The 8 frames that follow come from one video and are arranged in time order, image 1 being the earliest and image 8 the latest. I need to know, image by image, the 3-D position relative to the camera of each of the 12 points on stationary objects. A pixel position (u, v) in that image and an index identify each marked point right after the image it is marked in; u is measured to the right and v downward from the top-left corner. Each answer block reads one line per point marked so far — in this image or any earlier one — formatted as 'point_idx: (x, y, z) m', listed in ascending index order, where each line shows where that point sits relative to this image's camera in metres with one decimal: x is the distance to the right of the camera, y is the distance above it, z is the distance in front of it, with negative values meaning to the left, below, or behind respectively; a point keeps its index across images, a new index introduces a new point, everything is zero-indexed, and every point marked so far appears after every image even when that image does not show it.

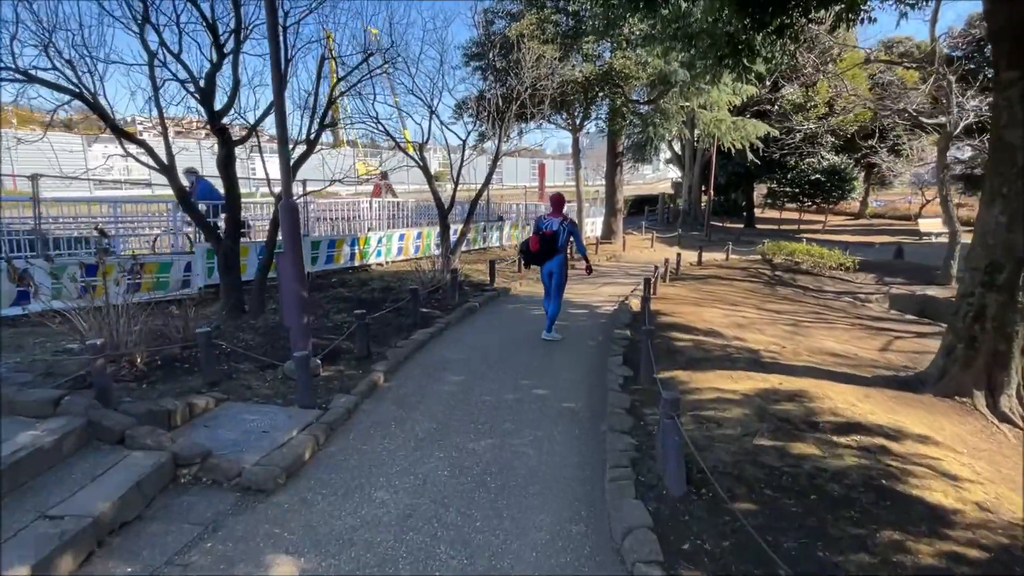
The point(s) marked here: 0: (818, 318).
0: (+6.2, -0.6, +10.9) m
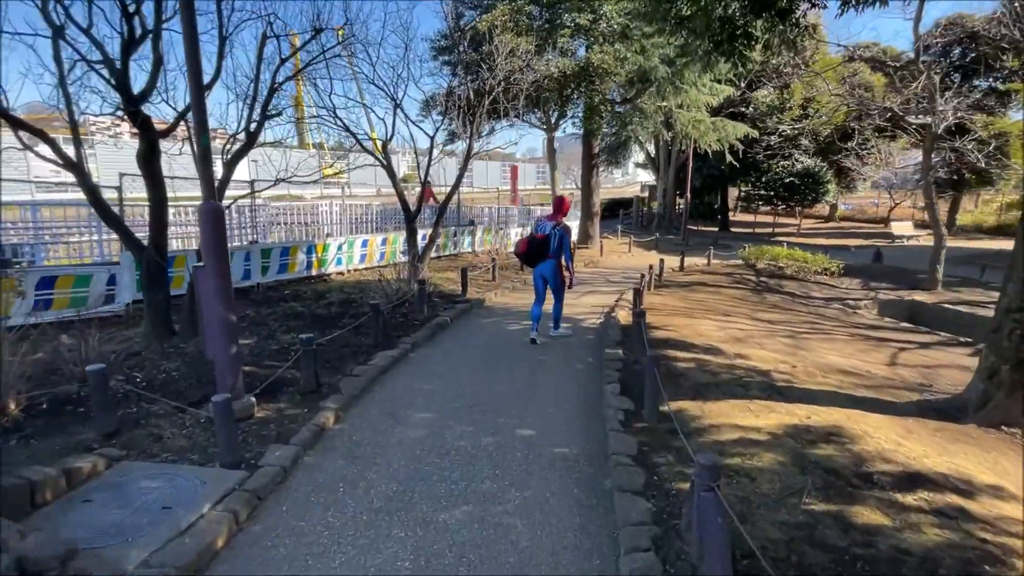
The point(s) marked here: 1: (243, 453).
0: (+5.7, -0.8, +10.2) m
1: (-2.1, -1.3, +4.2) m
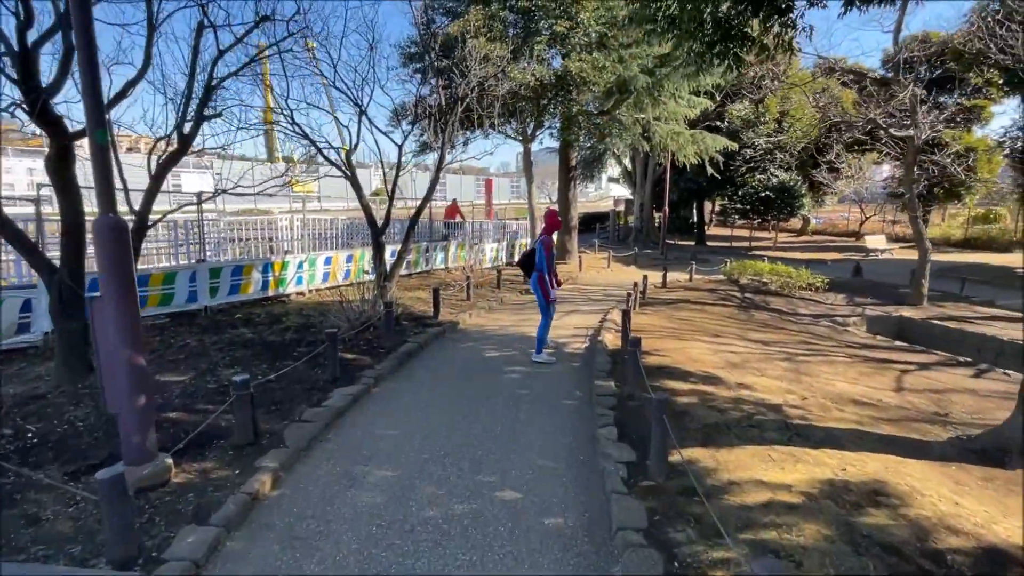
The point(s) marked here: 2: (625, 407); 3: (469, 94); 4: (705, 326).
0: (+5.3, -1.1, +9.6) m
1: (-2.2, -1.5, +3.3) m
2: (+1.2, -1.2, +5.5) m
3: (-0.9, +4.3, +11.9) m
4: (+3.7, -0.8, +10.5) m
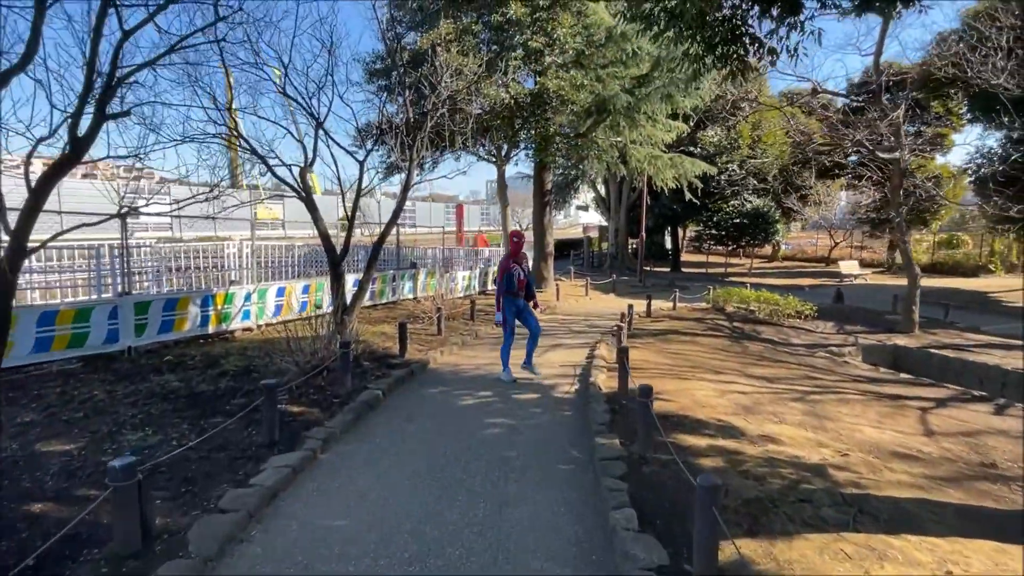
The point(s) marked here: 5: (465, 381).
0: (+5.0, -1.6, +8.7) m
1: (-2.2, -1.8, +2.0) m
2: (+1.0, -1.5, +4.4) m
3: (-1.5, +3.6, +11.0) m
4: (+3.3, -1.3, +9.5) m
5: (-0.7, -1.3, +7.7) m
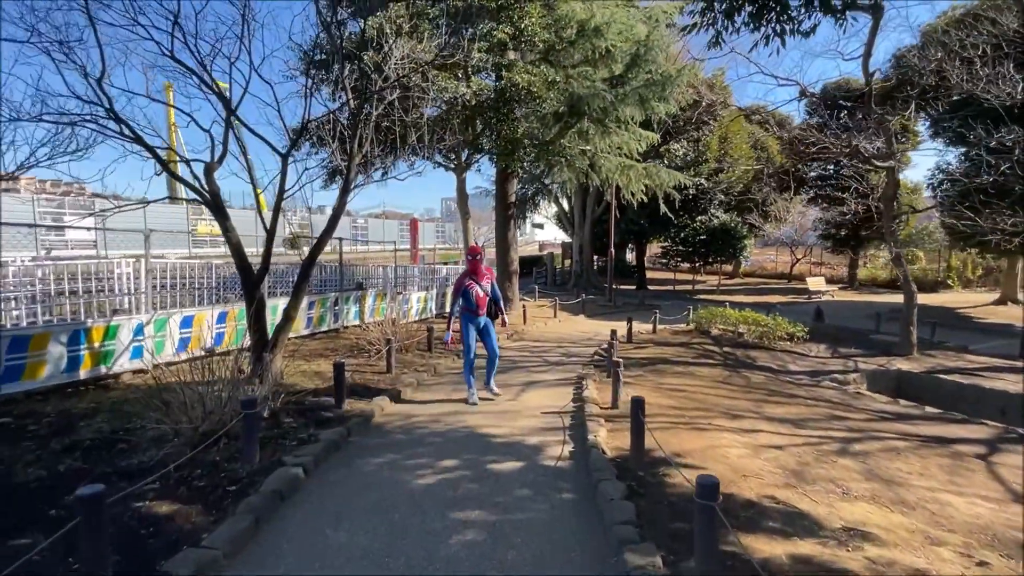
0: (+4.6, -1.9, +7.3) m
1: (-2.0, -1.9, -0.1) m
2: (+1.0, -1.7, +2.6) m
3: (-2.1, +3.2, +9.1) m
4: (+2.9, -1.7, +7.9) m
5: (-1.0, -1.7, +5.8) m
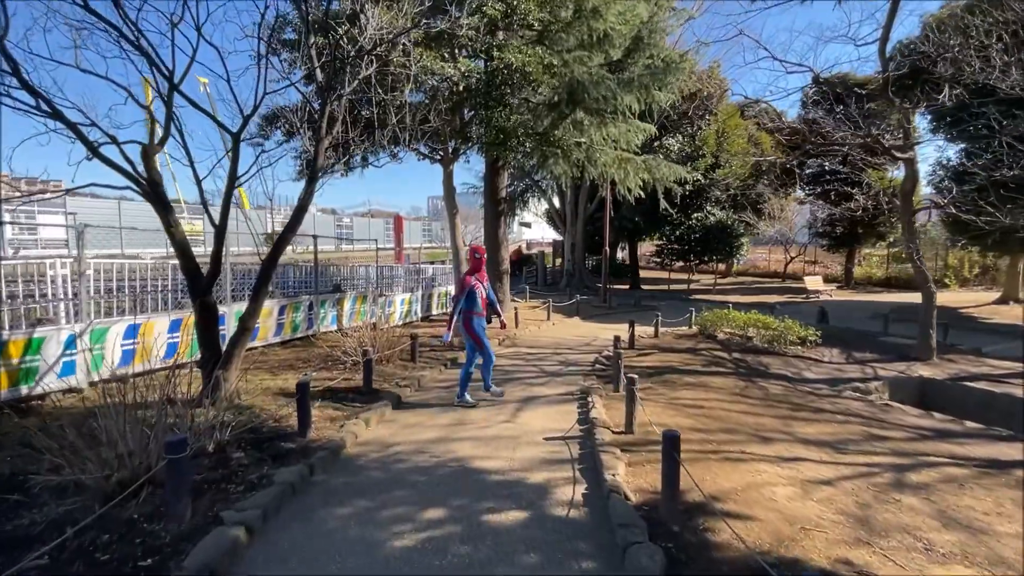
0: (+4.5, -1.9, +6.3) m
1: (-1.9, -2.0, -1.2) m
2: (+1.1, -1.8, +1.6) m
3: (-2.2, +3.1, +8.0) m
4: (+2.8, -1.7, +7.0) m
5: (-1.0, -1.7, +4.7) m
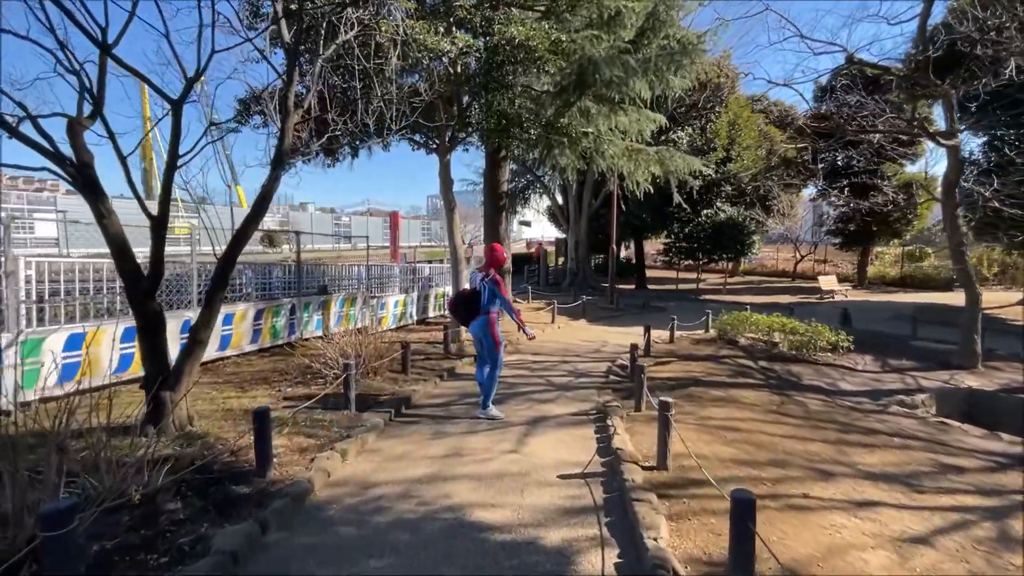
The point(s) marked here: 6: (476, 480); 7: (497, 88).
0: (+4.6, -2.0, +5.3) m
1: (-1.8, -2.0, -2.2) m
2: (+1.1, -1.8, +0.6) m
3: (-2.1, +3.1, +6.9) m
4: (+2.9, -1.7, +5.9) m
5: (-0.9, -1.8, +3.7) m
6: (-0.3, -1.7, +4.8) m
7: (-0.3, +4.1, +11.1) m
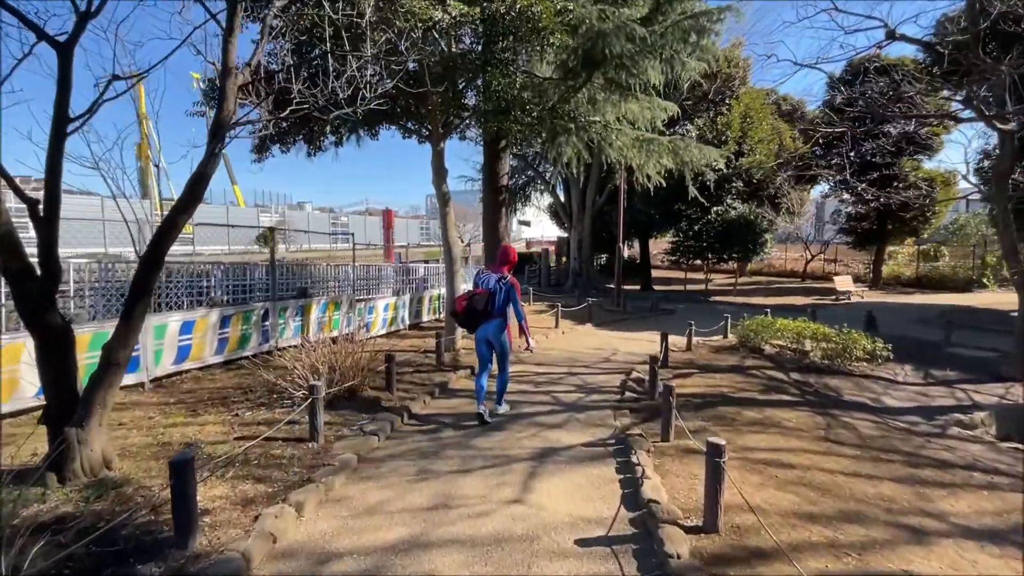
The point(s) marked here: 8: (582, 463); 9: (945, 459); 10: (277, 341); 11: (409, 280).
0: (+4.6, -2.0, +4.1) m
1: (-1.8, -2.1, -3.4) m
2: (+1.2, -1.9, -0.6) m
3: (-2.1, +3.1, +5.8) m
4: (+2.9, -1.8, +4.8) m
5: (-0.9, -1.8, +2.5) m
6: (-0.3, -1.8, +3.6) m
7: (-0.3, +4.1, +9.9) m
8: (+0.7, -1.6, +5.1) m
9: (+4.9, -1.9, +6.1) m
10: (-4.0, -0.9, +9.3) m
11: (-2.8, +0.2, +14.4) m
